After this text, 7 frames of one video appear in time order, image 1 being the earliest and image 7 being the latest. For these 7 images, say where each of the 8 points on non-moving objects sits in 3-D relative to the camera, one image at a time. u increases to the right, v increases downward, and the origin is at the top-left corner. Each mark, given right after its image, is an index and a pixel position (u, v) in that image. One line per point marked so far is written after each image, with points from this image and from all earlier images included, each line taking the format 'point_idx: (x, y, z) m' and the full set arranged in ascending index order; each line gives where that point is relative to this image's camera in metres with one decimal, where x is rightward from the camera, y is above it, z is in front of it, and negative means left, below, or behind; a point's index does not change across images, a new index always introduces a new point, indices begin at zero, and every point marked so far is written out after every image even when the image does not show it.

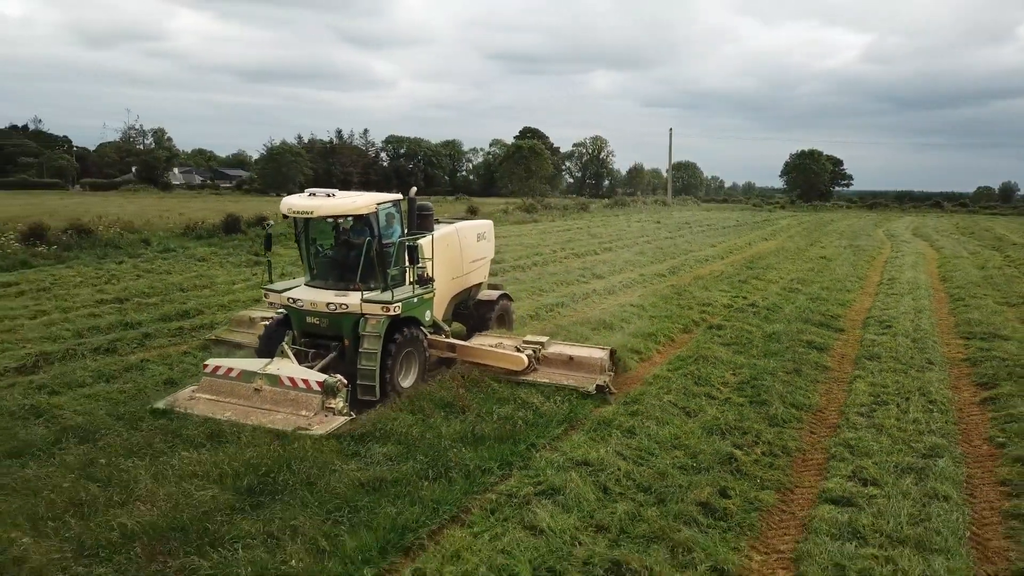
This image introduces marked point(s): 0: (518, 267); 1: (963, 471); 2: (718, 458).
0: (-0.1, +0.5, +17.7) m
1: (+3.8, -1.5, +6.3) m
2: (+1.7, -1.4, +6.3) m
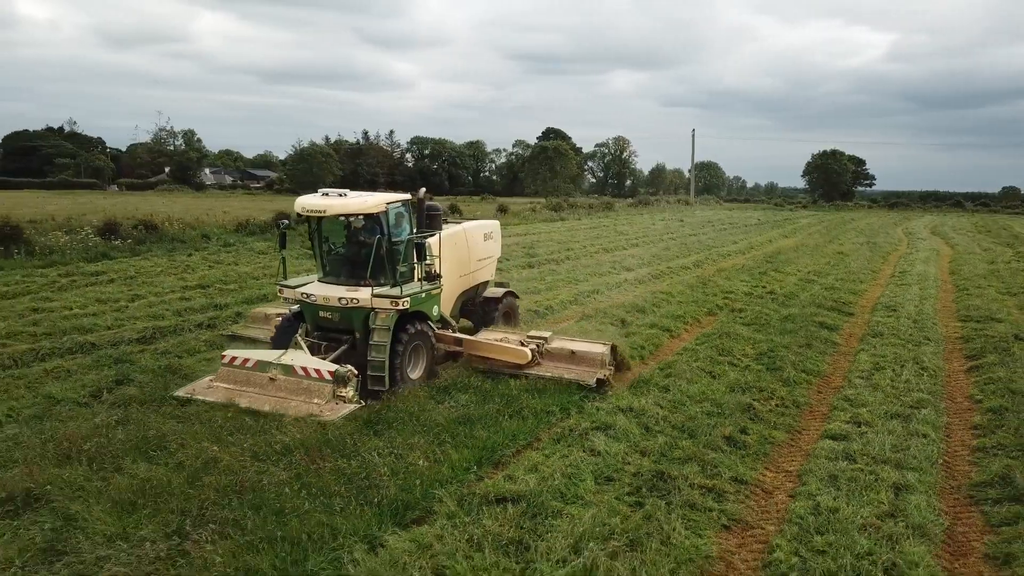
0: (+0.8, +0.7, +19.1) m
1: (+4.3, -1.2, +7.6) m
2: (+2.3, -1.2, +7.7) m
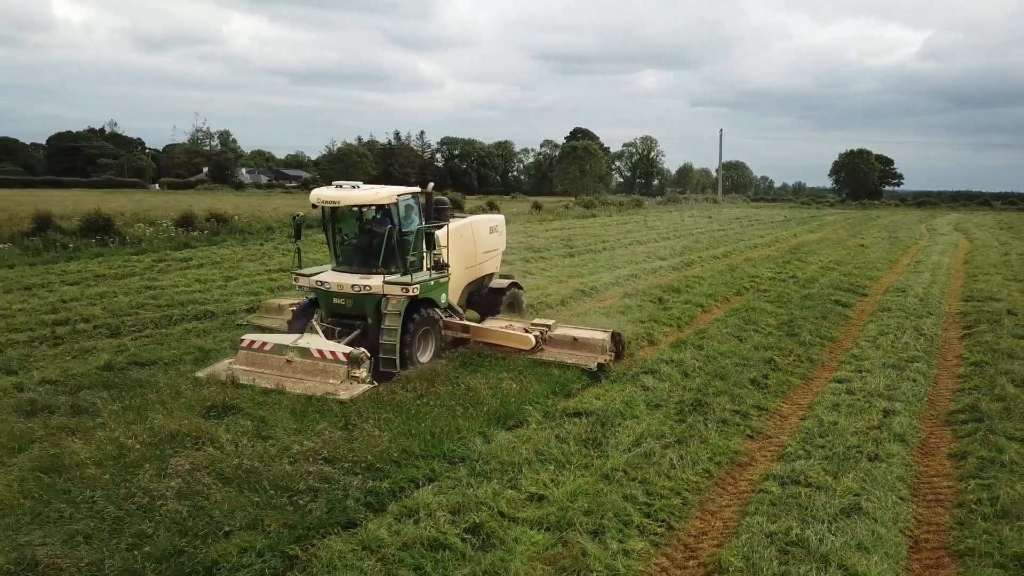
0: (+1.9, +1.0, +20.7) m
1: (+5.1, -0.9, +9.1) m
2: (+3.1, -0.9, +9.3) m
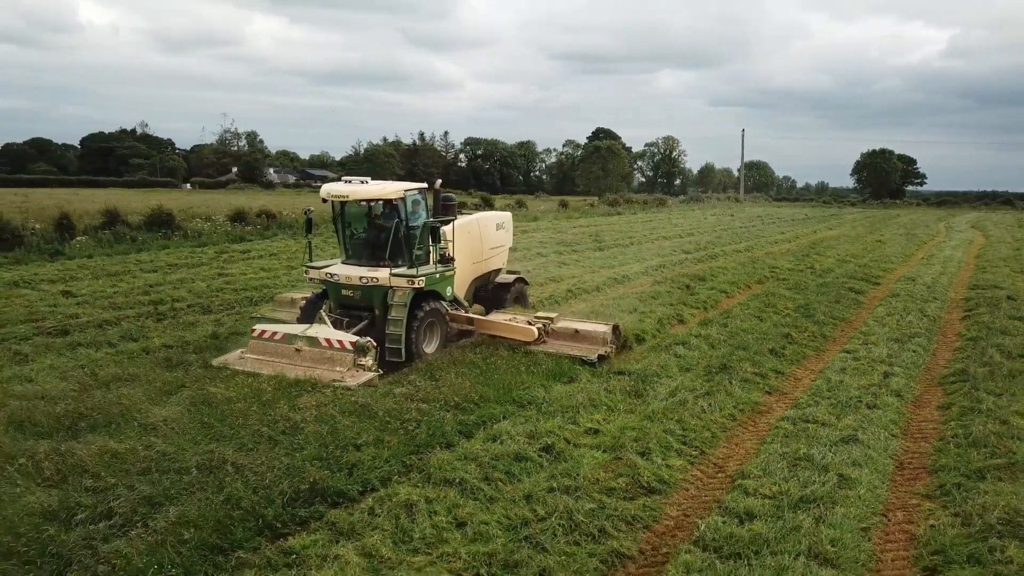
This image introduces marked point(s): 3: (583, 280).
0: (+2.9, +1.2, +22.0) m
1: (+5.7, -0.7, +10.3) m
2: (+3.7, -0.6, +10.5) m
3: (+1.4, +0.2, +15.4) m
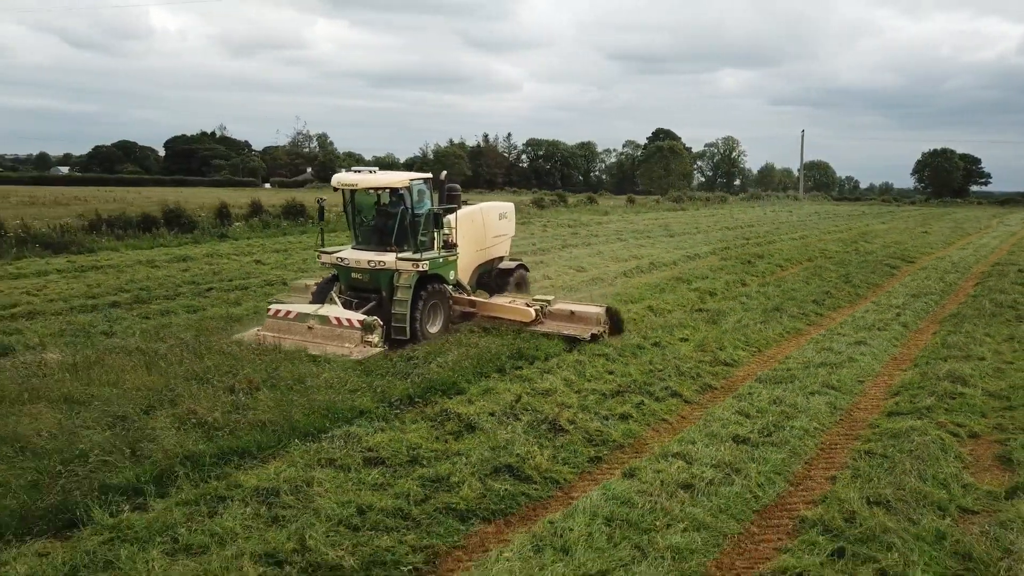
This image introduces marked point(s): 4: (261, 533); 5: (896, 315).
0: (+5.6, +1.8, +25.1) m
1: (+7.6, -0.2, +13.2) m
2: (+5.6, -0.1, +13.6) m
3: (+3.6, +0.8, +18.7) m
4: (-1.5, -1.5, +4.6) m
5: (+5.9, -0.4, +11.5) m
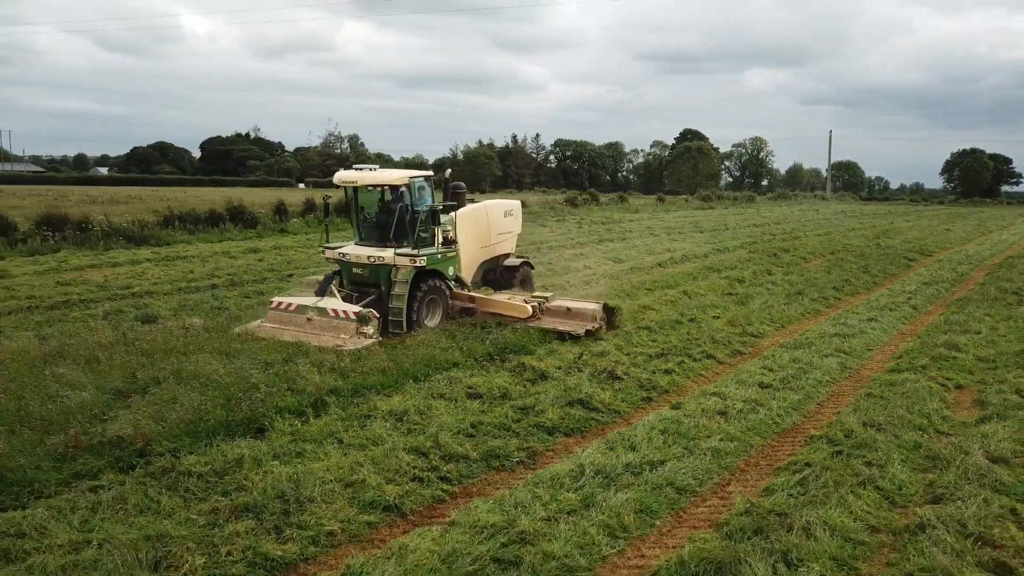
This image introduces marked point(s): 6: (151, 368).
0: (+6.9, +2.0, +26.4) m
1: (+8.5, +0.1, +14.4) m
2: (+6.5, +0.2, +14.9) m
3: (+4.7, +1.0, +20.0) m
4: (-0.9, -1.2, +6.1) m
5: (+6.7, -0.2, +12.9) m
6: (-3.6, -0.8, +7.4) m
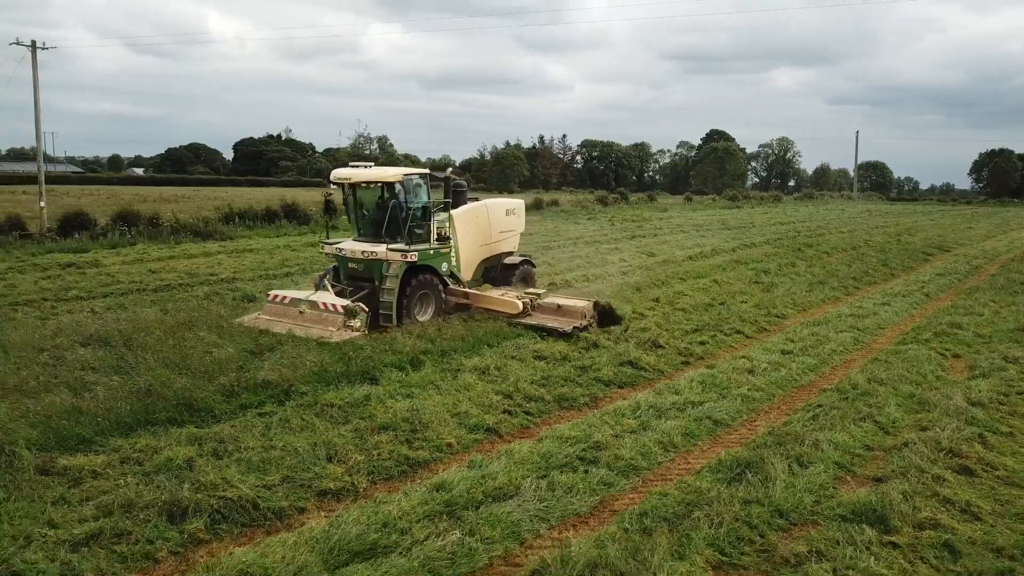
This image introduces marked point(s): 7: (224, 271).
0: (+8.2, +2.2, +27.6) m
1: (+9.4, +0.2, +15.6) m
2: (+7.4, +0.4, +16.1) m
3: (+5.8, +1.2, +21.3) m
4: (-0.2, -1.0, +7.5) m
5: (+7.6, 0.0, +14.0) m
6: (-2.9, -0.6, +9.0) m
7: (-5.9, +0.3, +15.6) m
